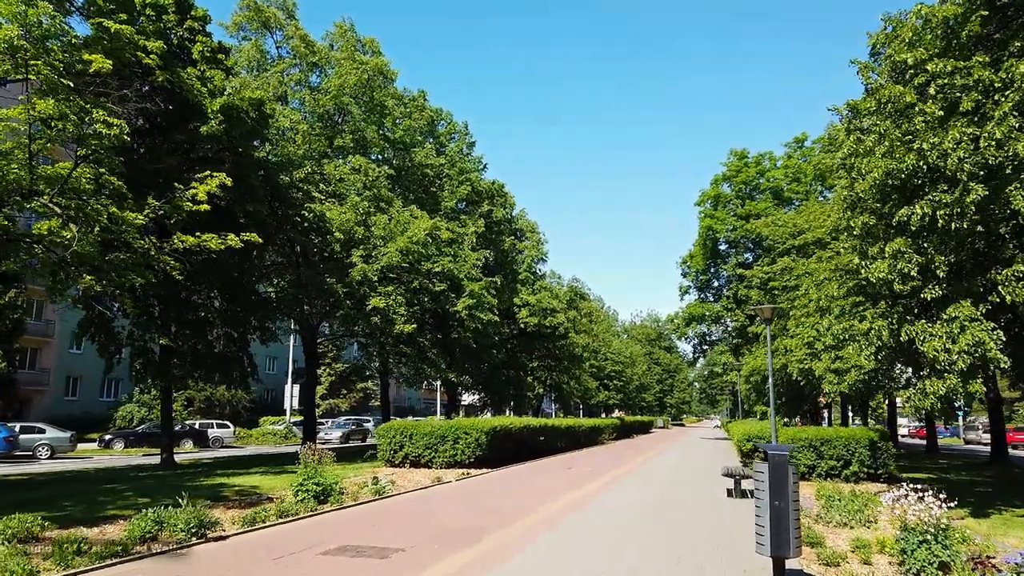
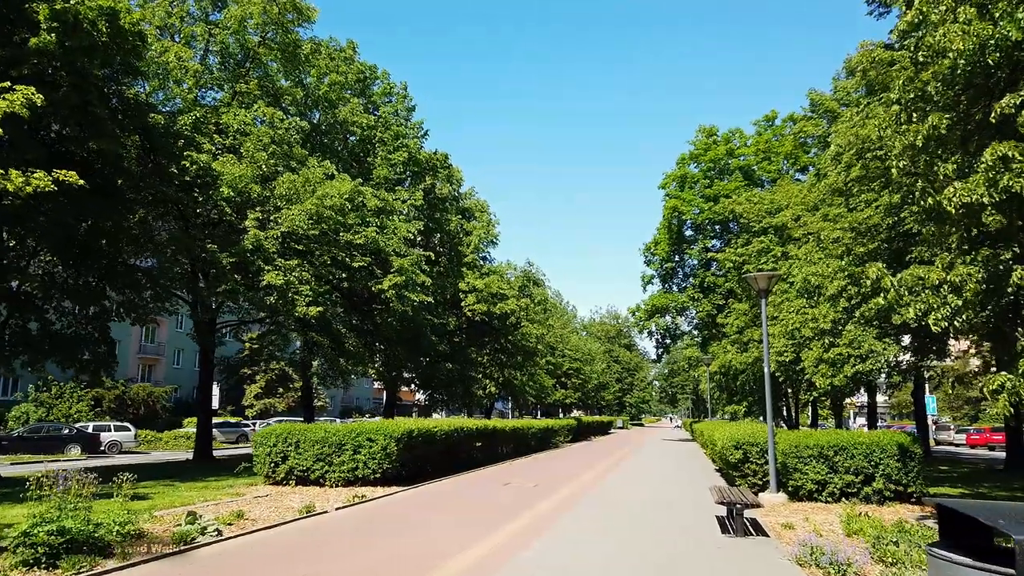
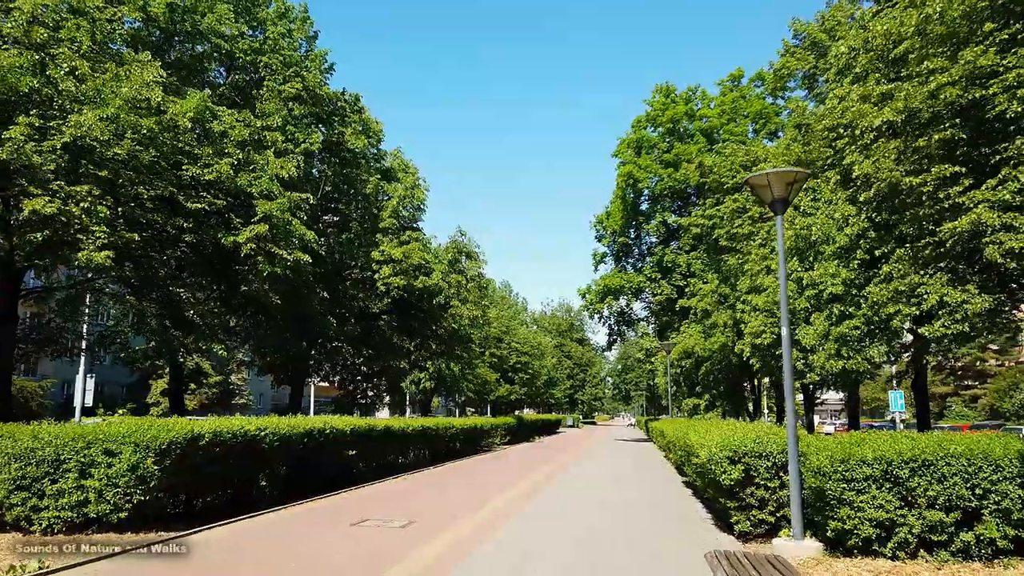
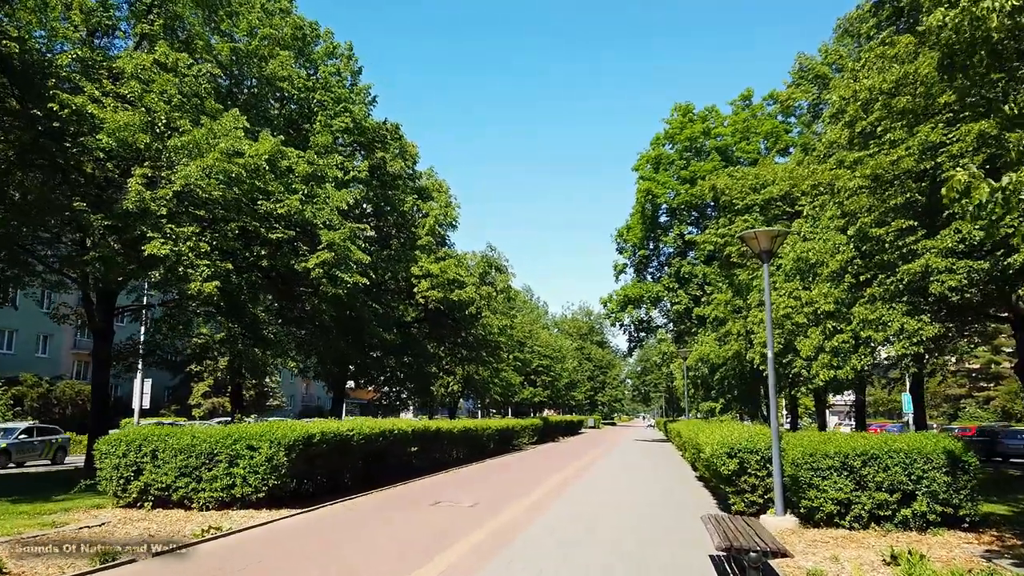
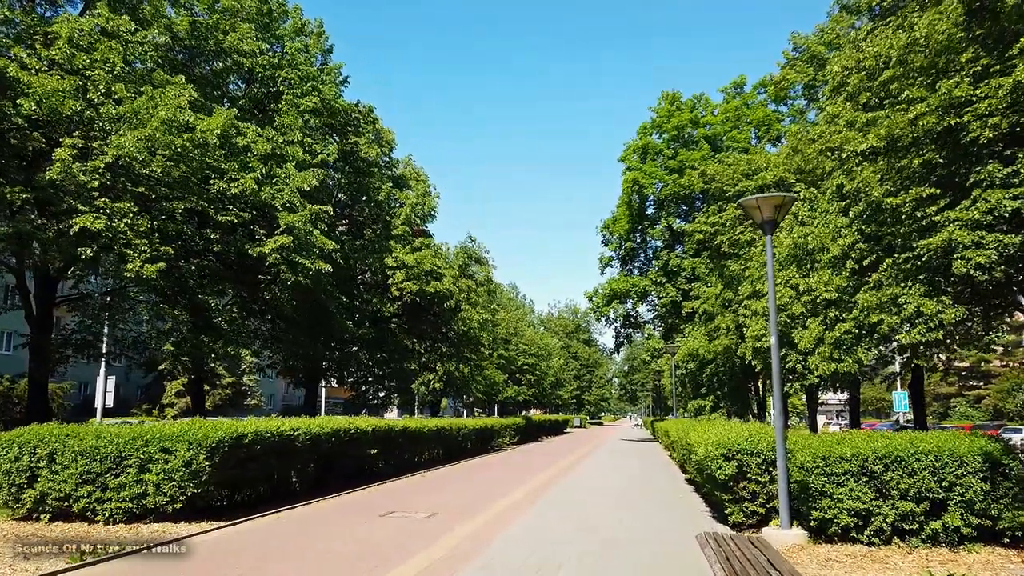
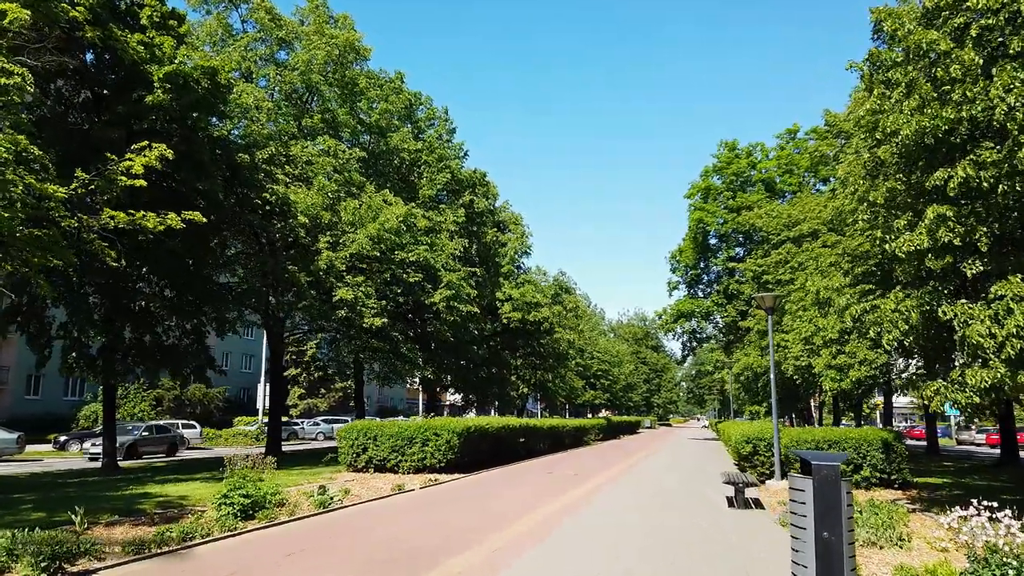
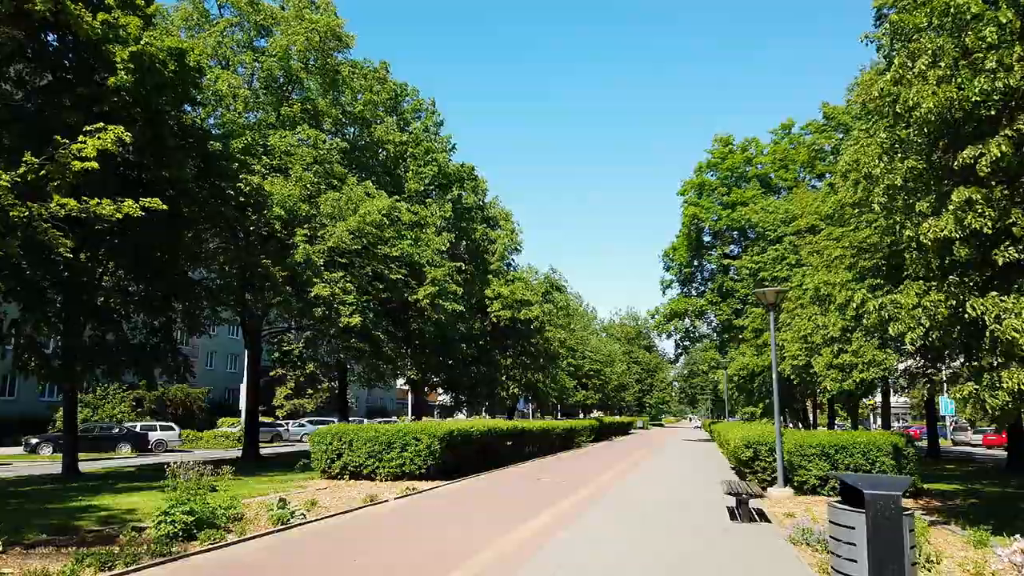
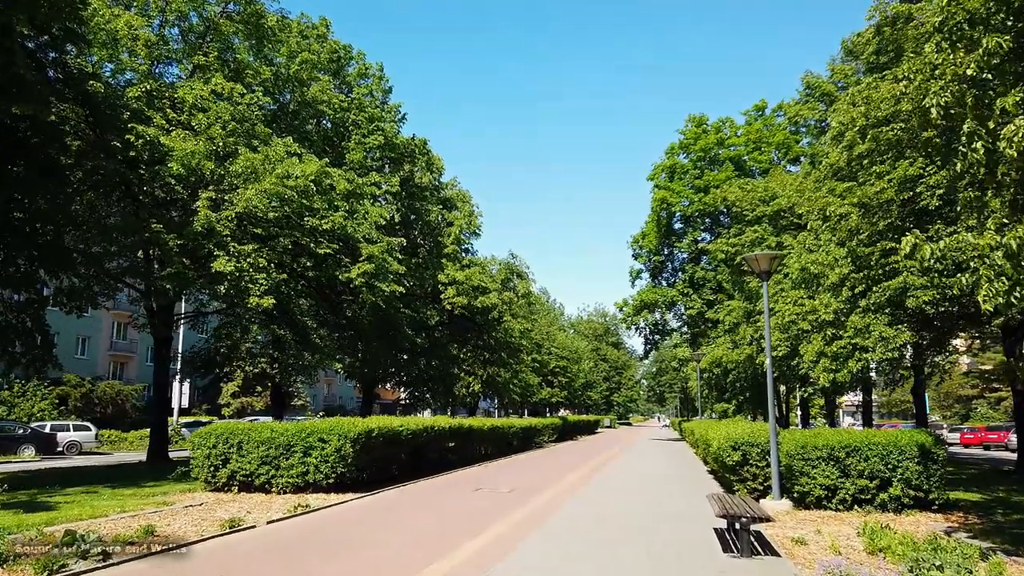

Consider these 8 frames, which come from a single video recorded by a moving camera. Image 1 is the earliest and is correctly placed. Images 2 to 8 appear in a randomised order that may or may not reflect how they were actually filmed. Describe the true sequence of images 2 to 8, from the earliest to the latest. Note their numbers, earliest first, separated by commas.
6, 7, 2, 8, 4, 5, 3
